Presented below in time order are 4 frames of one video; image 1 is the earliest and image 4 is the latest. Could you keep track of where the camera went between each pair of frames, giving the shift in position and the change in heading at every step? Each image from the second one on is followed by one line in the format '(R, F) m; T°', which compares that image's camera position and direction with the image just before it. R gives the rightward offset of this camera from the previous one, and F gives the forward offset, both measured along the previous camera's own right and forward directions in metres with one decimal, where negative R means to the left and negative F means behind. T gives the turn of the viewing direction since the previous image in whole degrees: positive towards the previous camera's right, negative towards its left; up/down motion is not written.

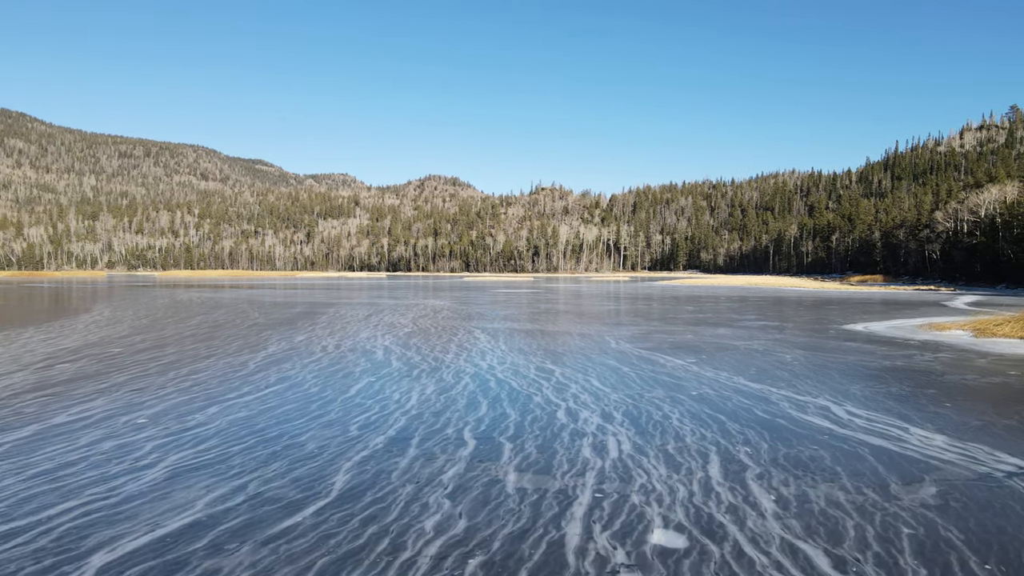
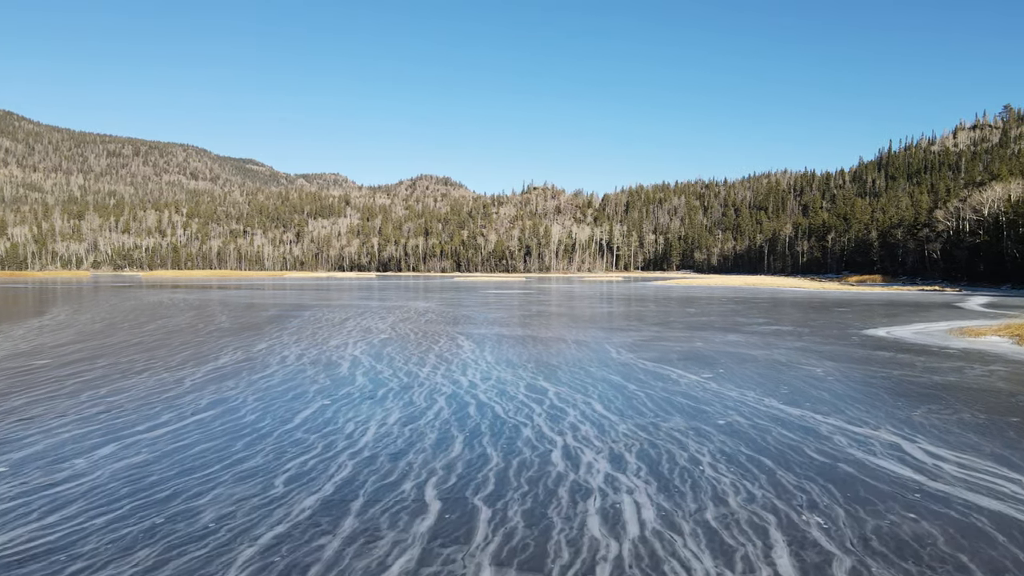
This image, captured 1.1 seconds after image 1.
(+0.1, +2.2) m; +1°
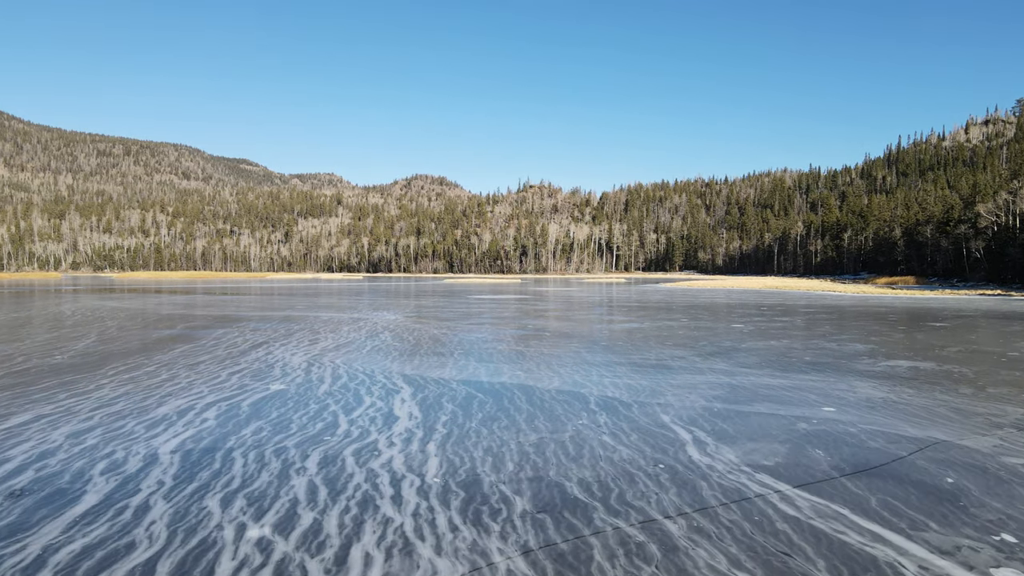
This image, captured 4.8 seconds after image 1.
(+0.3, +8.3) m; 0°
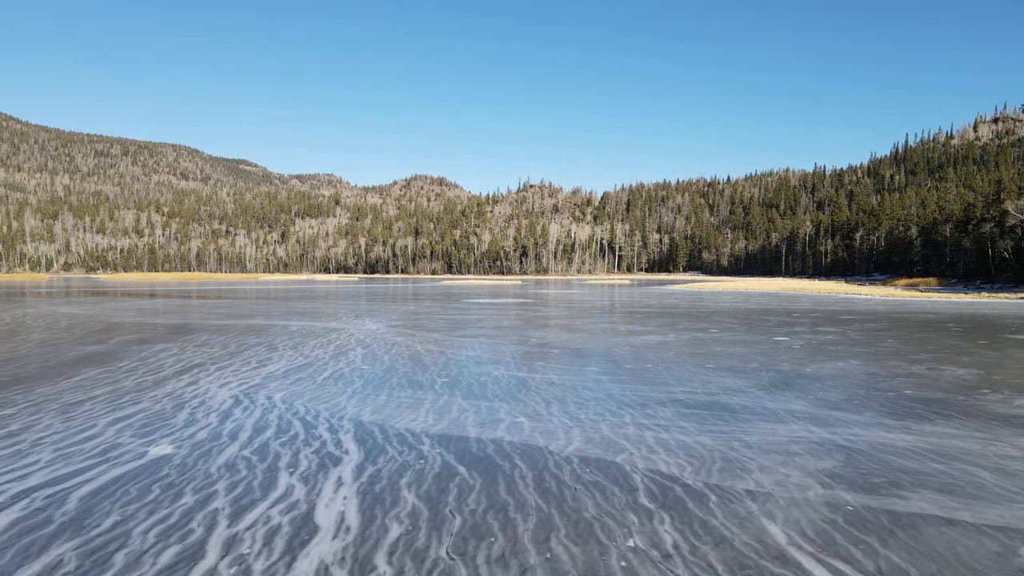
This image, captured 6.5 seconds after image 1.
(0.0, +4.1) m; 0°
